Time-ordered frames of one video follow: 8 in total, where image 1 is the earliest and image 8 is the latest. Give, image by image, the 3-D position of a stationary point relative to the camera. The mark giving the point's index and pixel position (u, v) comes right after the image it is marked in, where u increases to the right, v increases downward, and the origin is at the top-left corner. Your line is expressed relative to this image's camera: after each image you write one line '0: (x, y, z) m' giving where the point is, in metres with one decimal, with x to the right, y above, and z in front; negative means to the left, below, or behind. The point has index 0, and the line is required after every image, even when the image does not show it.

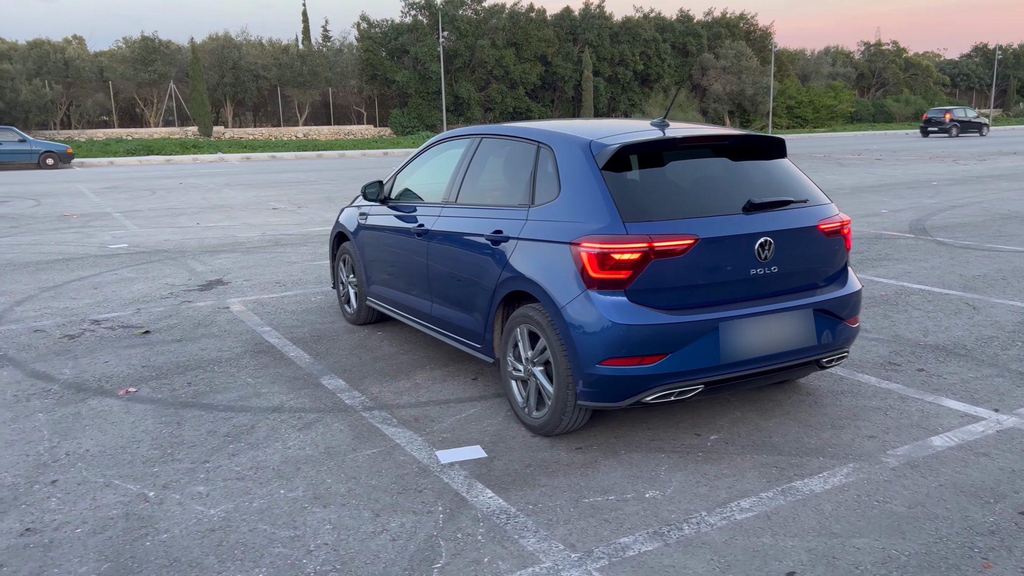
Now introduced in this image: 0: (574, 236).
0: (+0.3, +0.3, +3.8) m
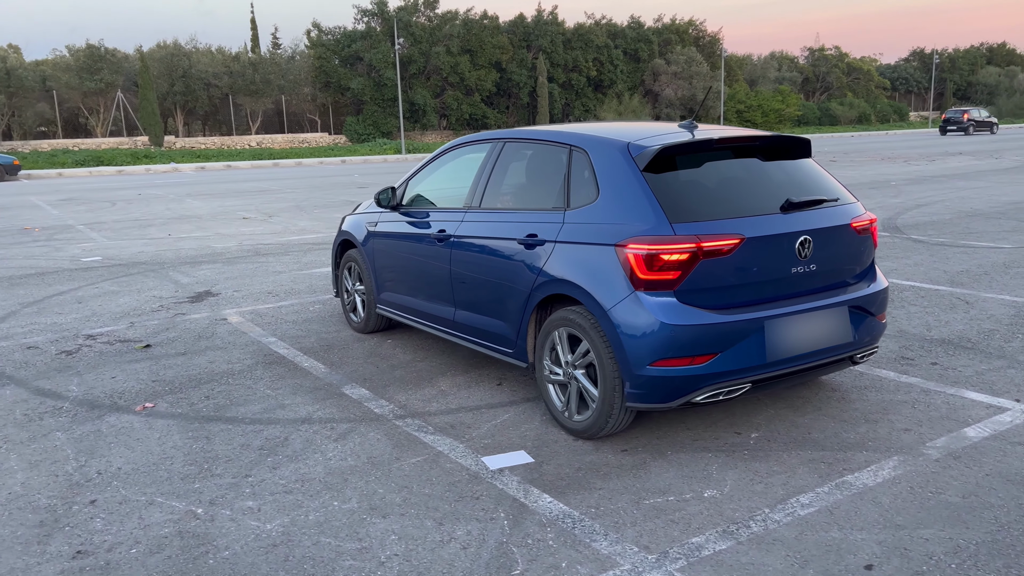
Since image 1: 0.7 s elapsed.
0: (+0.5, +0.2, +3.8) m
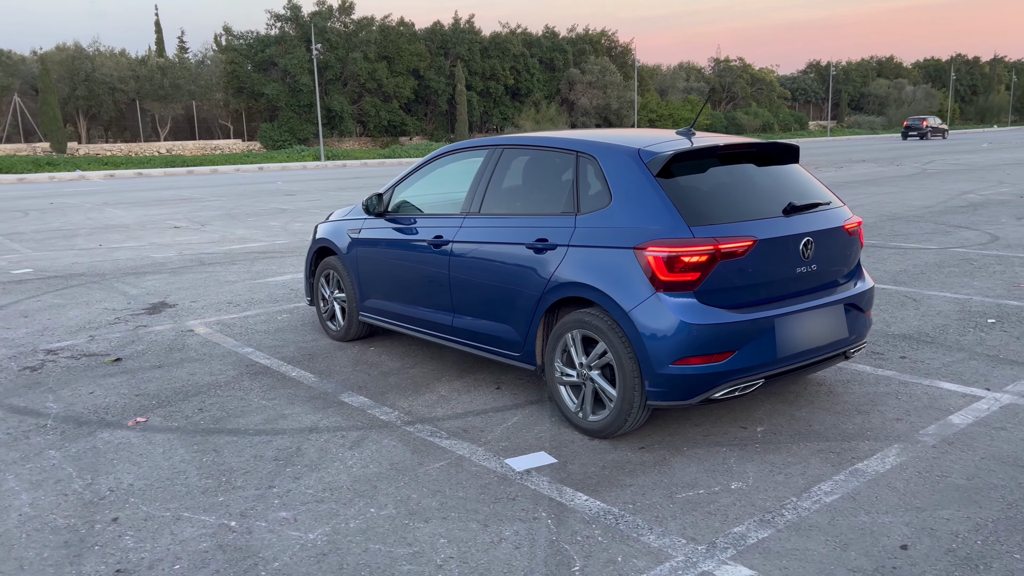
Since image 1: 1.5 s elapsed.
0: (+0.6, +0.2, +4.0) m
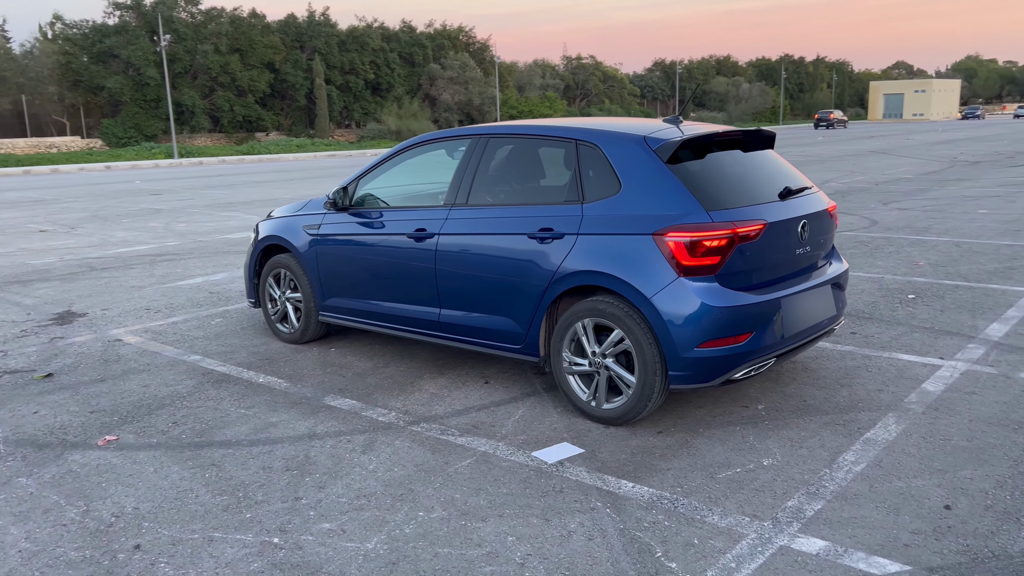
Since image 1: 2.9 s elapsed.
0: (+0.7, +0.3, +4.0) m
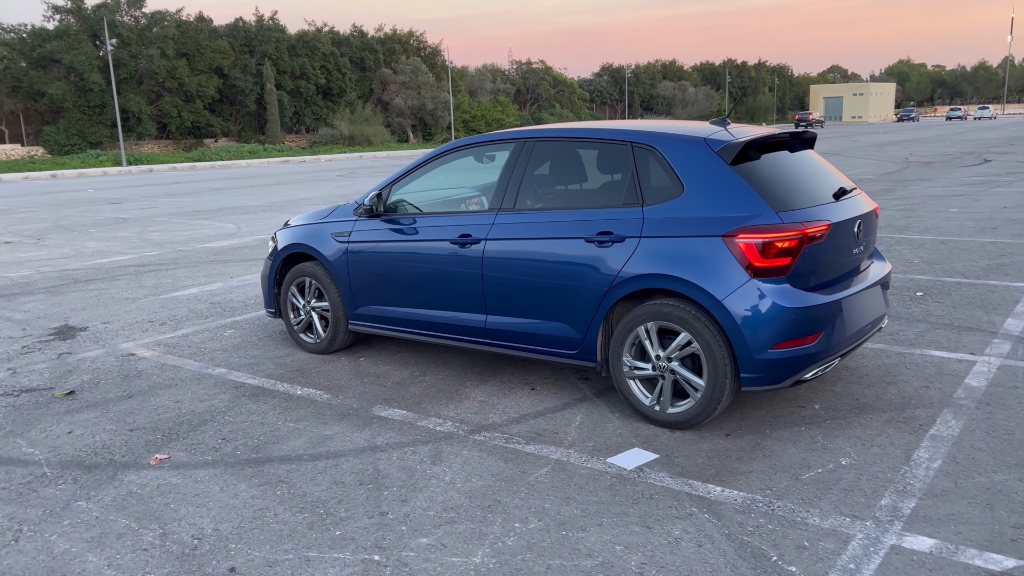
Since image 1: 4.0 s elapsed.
0: (+1.0, +0.3, +4.0) m
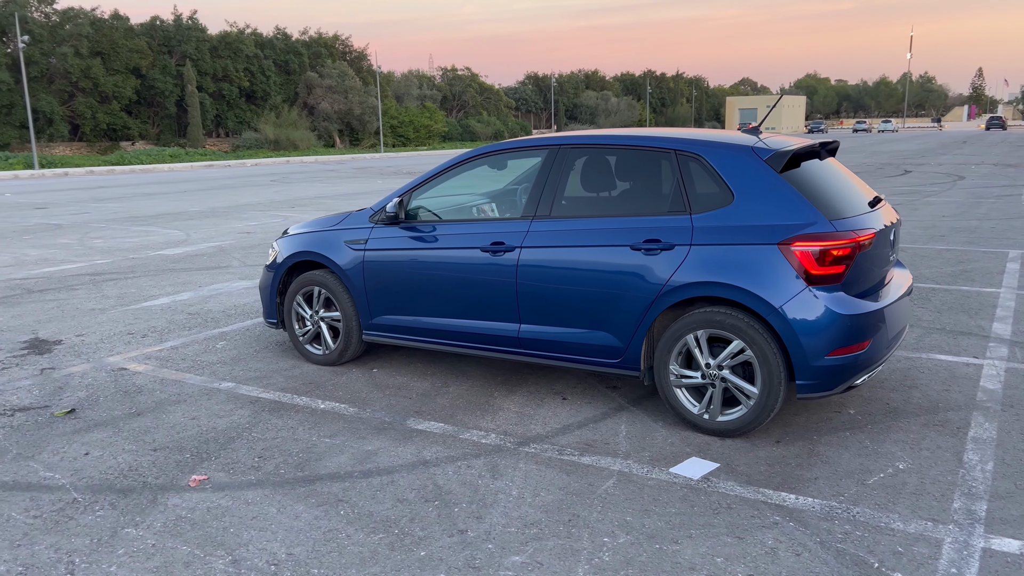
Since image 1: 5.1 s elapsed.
0: (+1.3, +0.3, +4.0) m
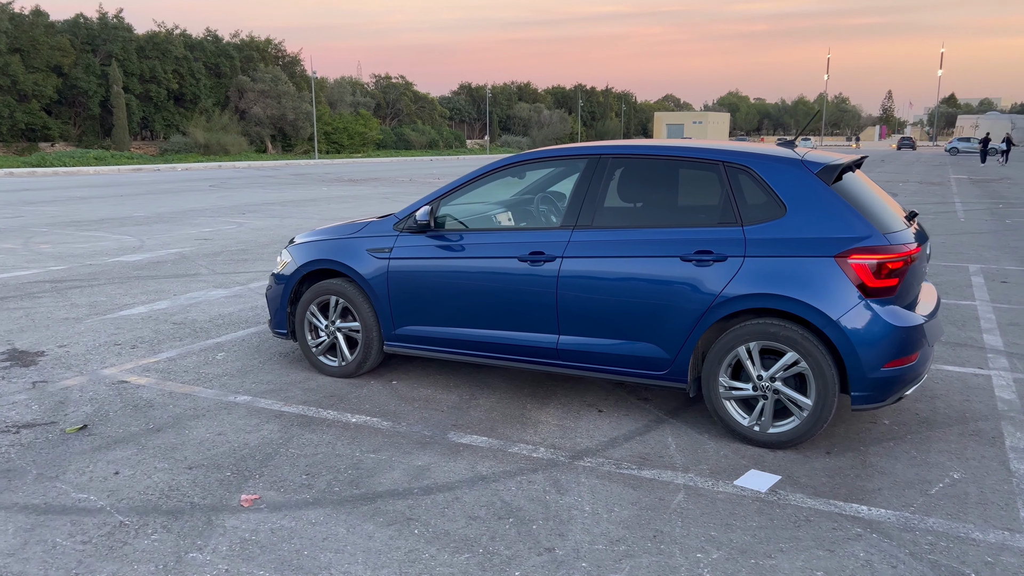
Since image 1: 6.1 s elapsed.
0: (+1.6, +0.2, +4.1) m
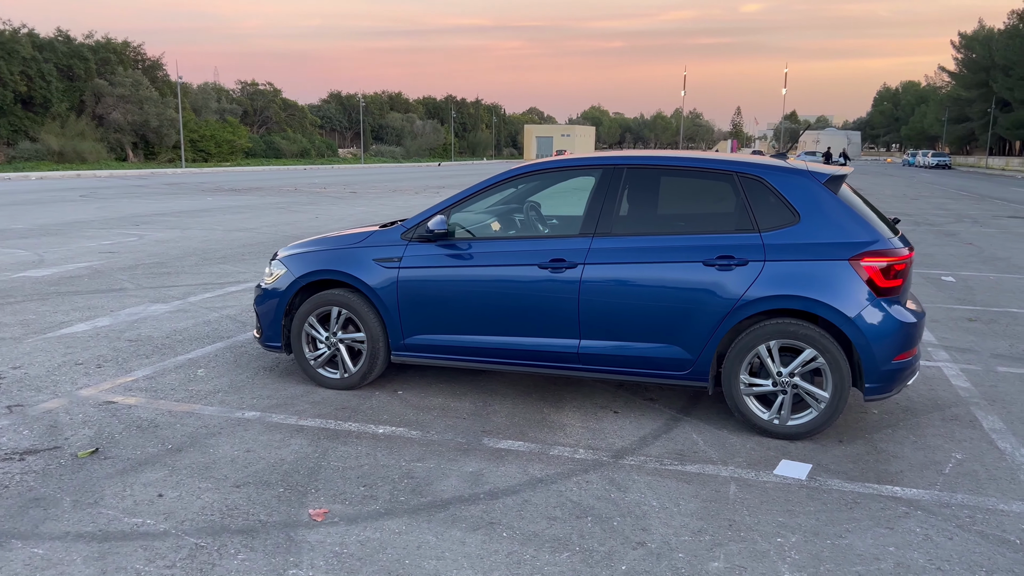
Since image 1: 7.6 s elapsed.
0: (+1.8, +0.2, +4.4) m
